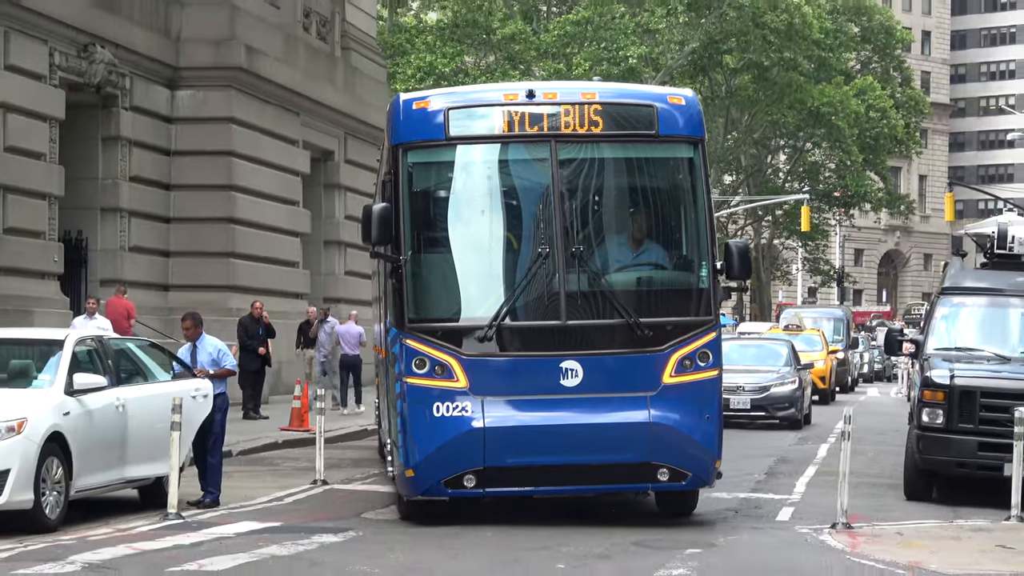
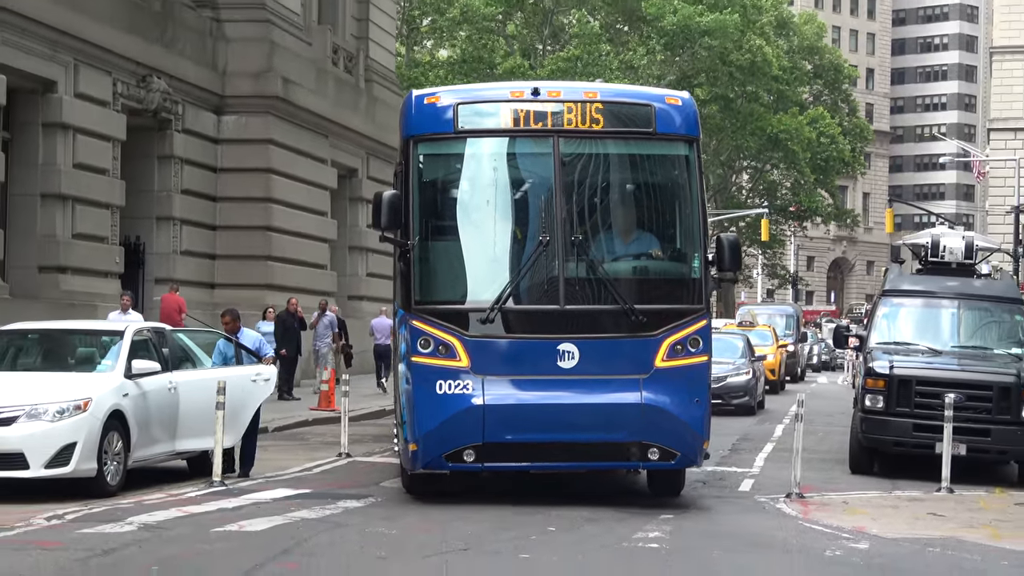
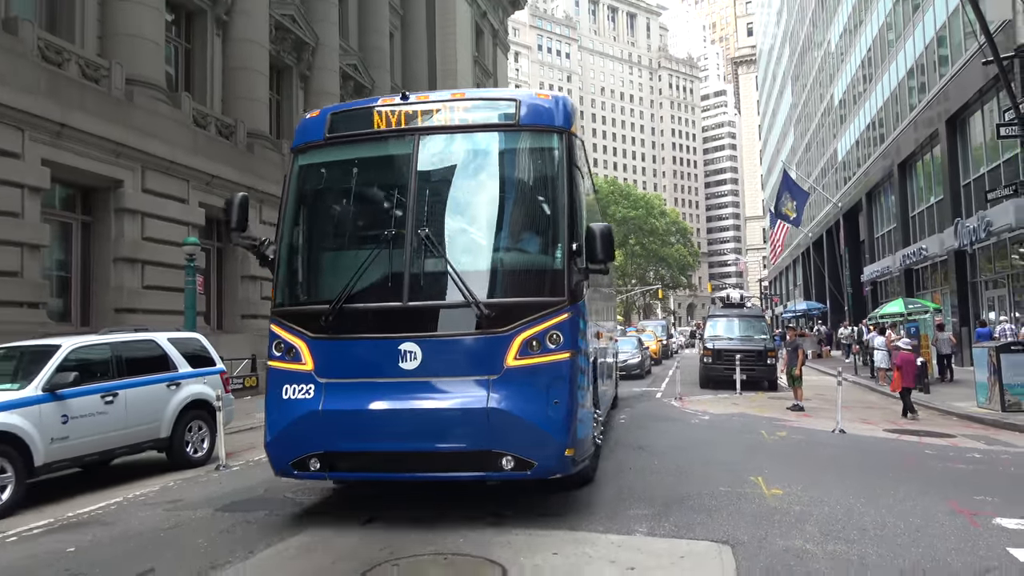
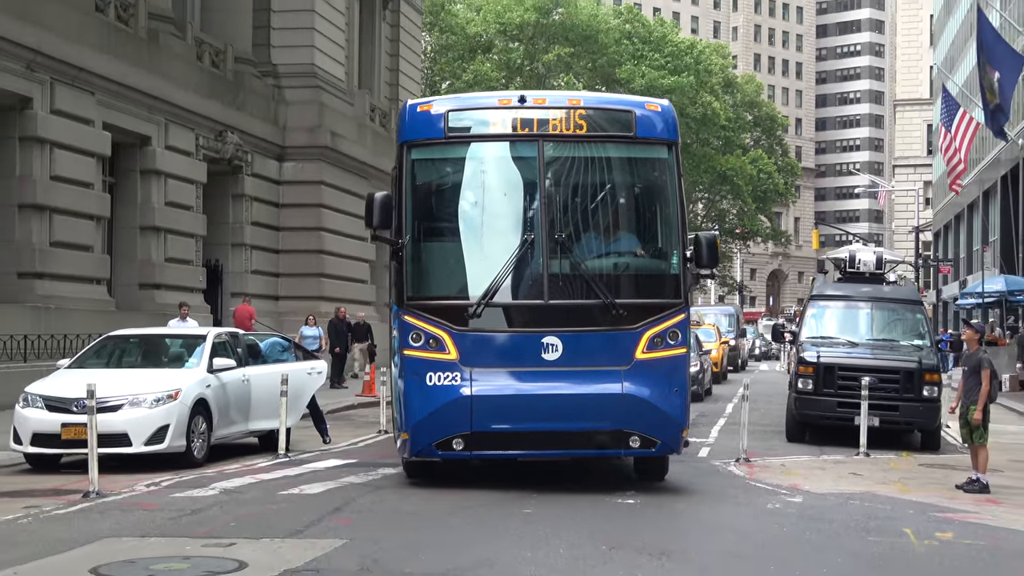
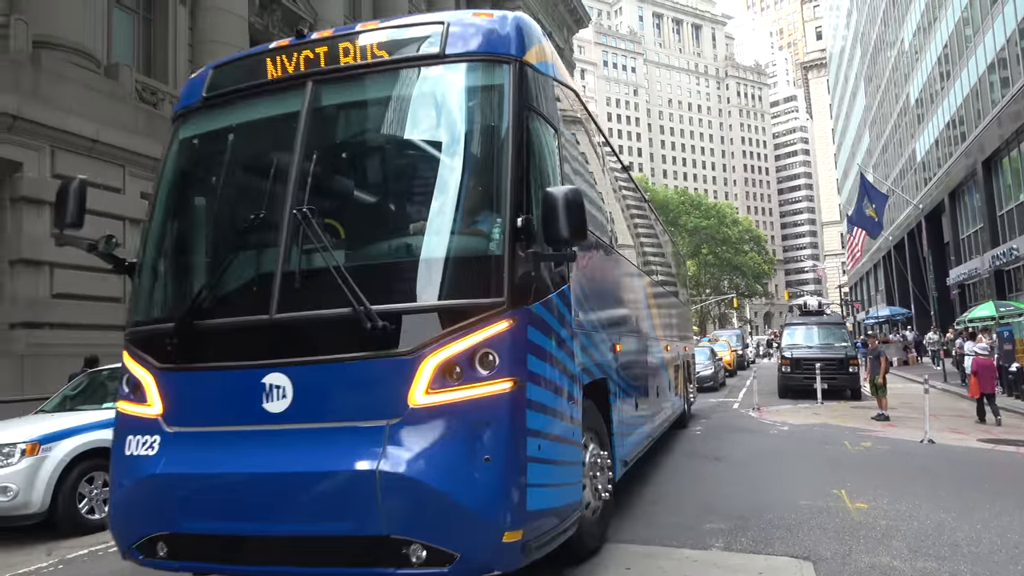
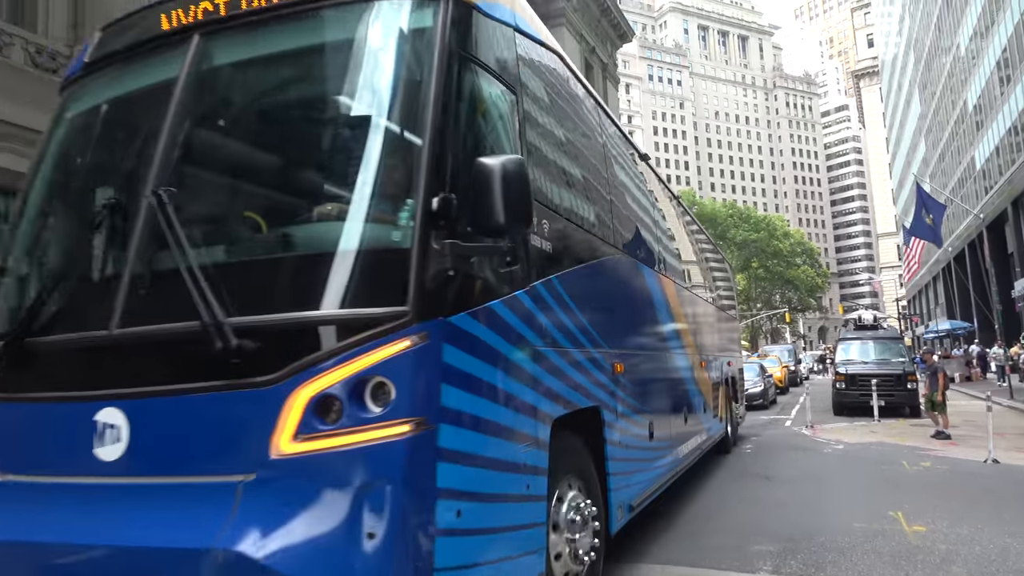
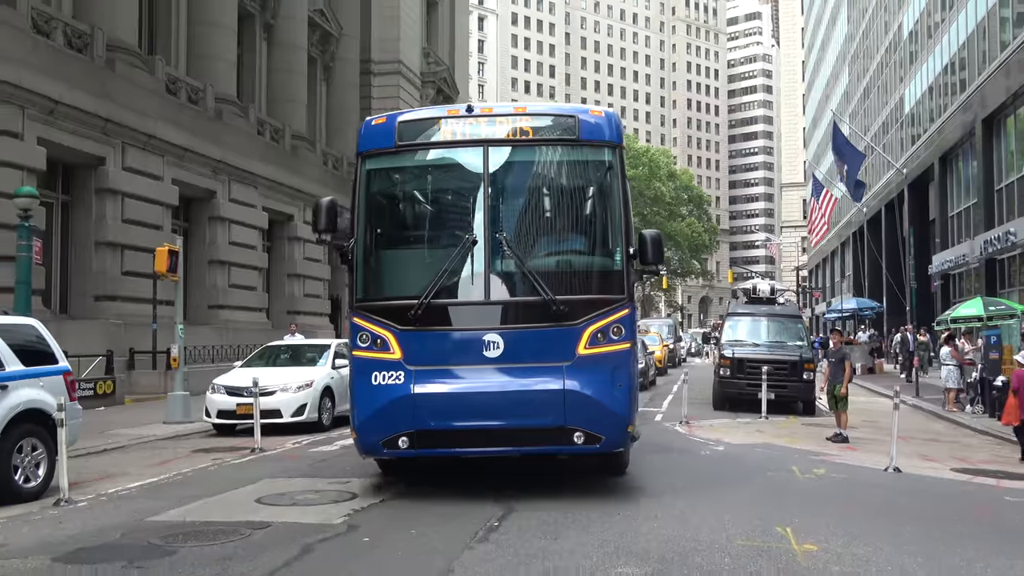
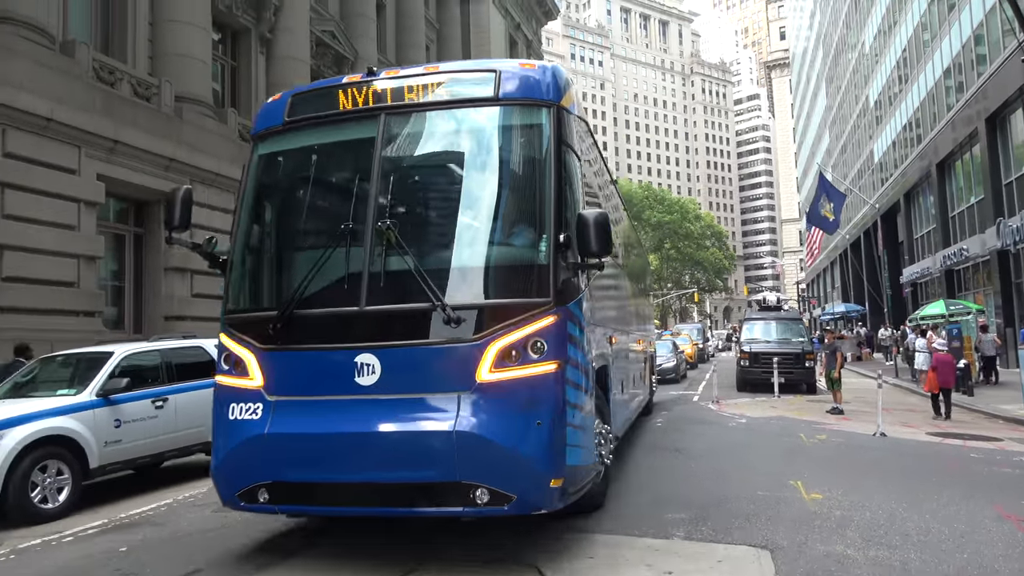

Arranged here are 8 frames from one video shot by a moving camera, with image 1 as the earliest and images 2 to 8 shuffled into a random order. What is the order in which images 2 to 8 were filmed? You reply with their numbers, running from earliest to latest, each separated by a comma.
2, 4, 7, 3, 8, 5, 6
